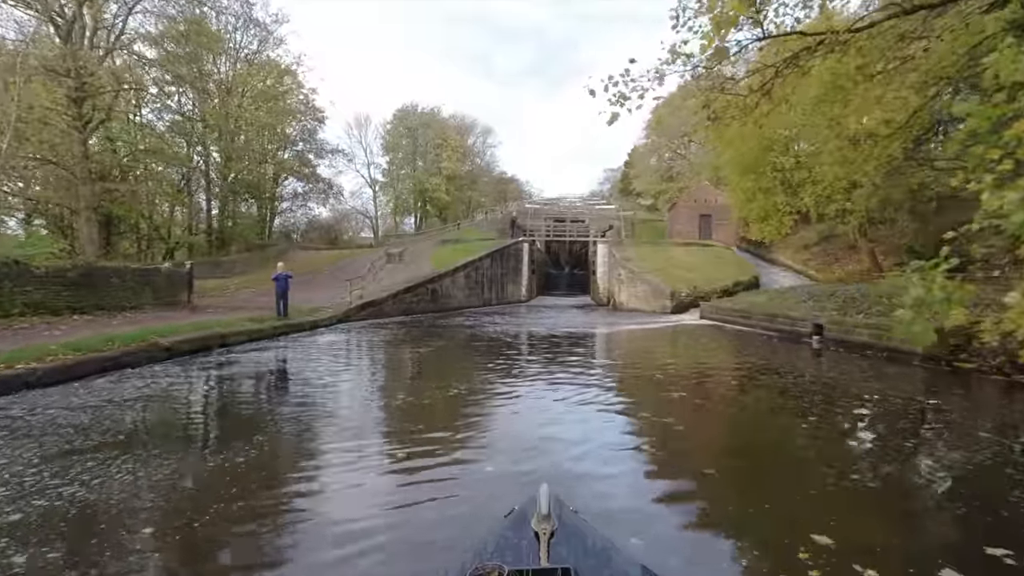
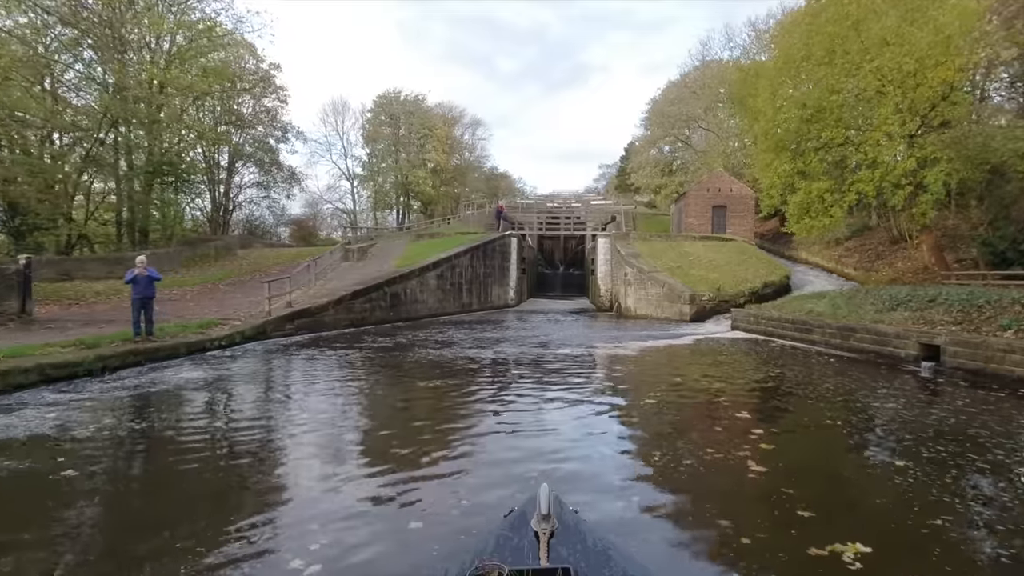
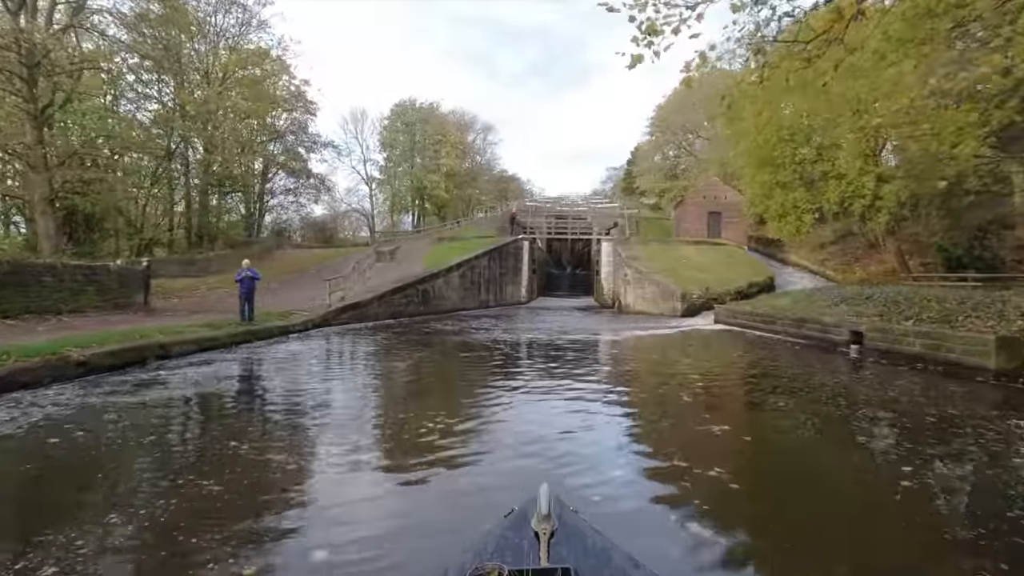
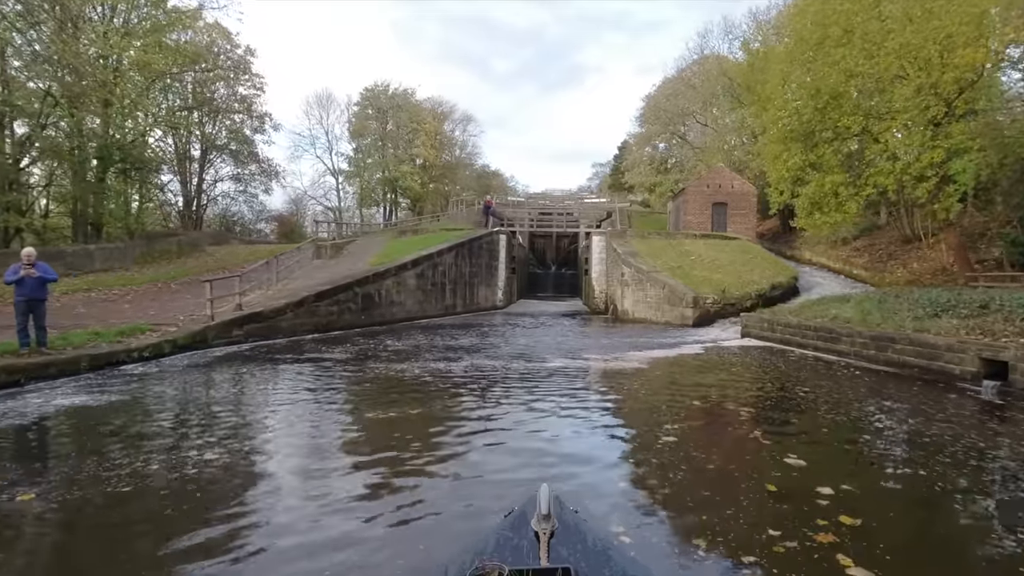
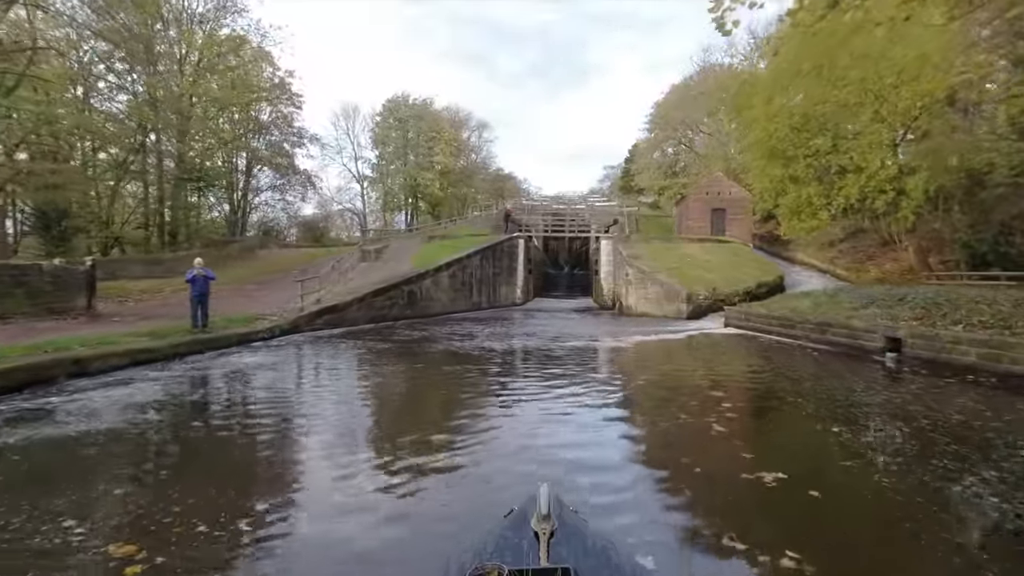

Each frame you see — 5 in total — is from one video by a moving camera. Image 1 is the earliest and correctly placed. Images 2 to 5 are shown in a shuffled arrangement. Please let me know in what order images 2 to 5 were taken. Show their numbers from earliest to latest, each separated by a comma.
3, 5, 2, 4
